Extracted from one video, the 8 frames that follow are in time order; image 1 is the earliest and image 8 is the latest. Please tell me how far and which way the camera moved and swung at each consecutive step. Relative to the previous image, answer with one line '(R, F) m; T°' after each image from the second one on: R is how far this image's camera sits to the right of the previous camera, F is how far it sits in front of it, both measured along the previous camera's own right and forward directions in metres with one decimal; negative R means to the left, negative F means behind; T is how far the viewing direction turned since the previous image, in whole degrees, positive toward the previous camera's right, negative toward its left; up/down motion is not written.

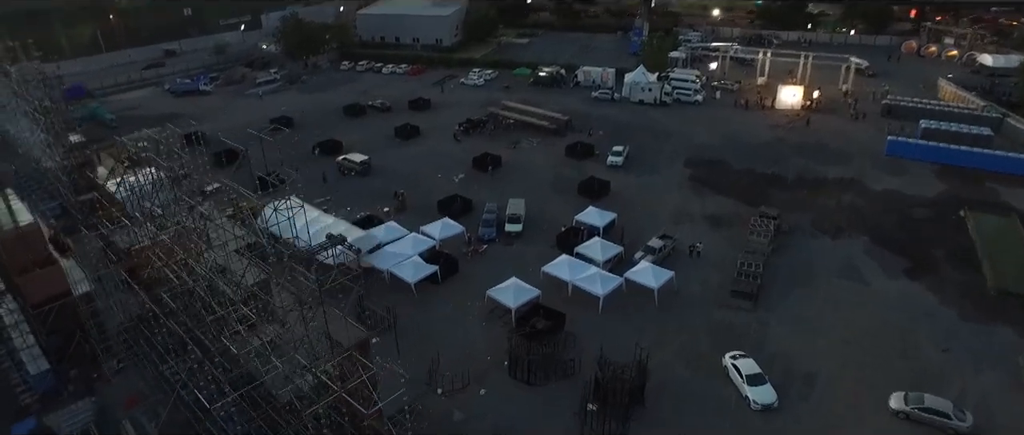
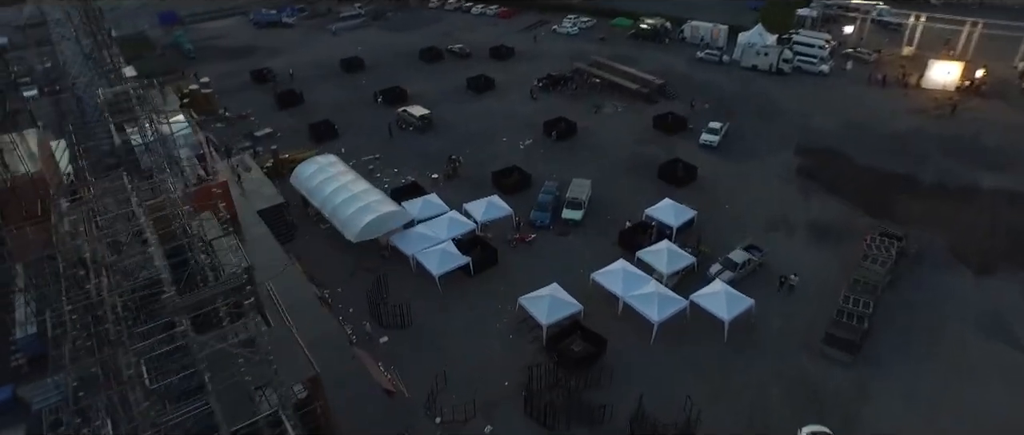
(+2.1, +5.5) m; -9°
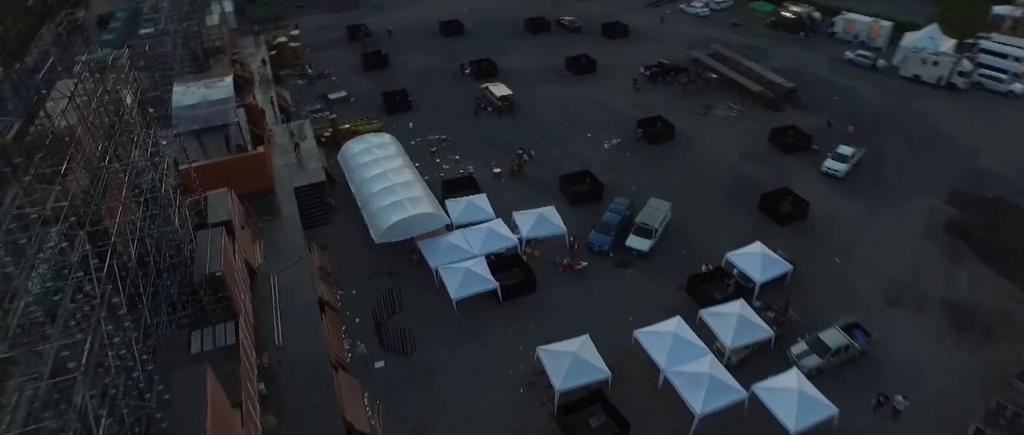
(+2.8, +4.8) m; -11°
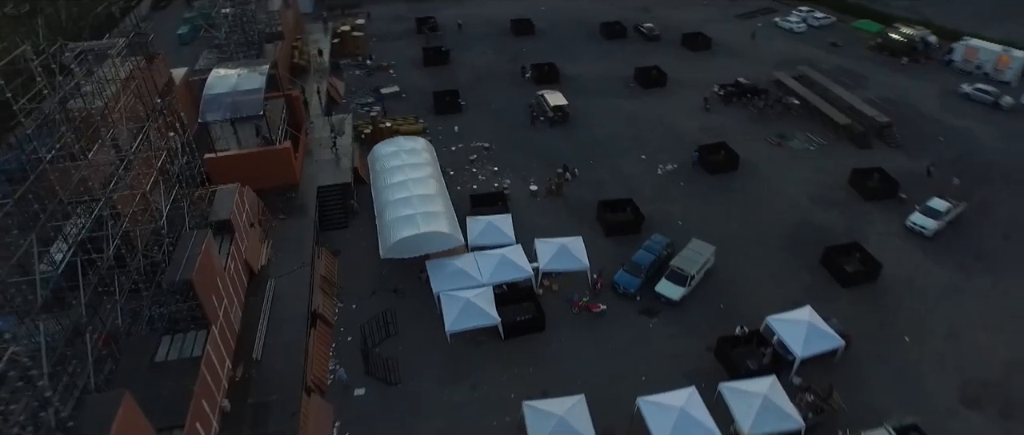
(+2.5, +2.4) m; -8°
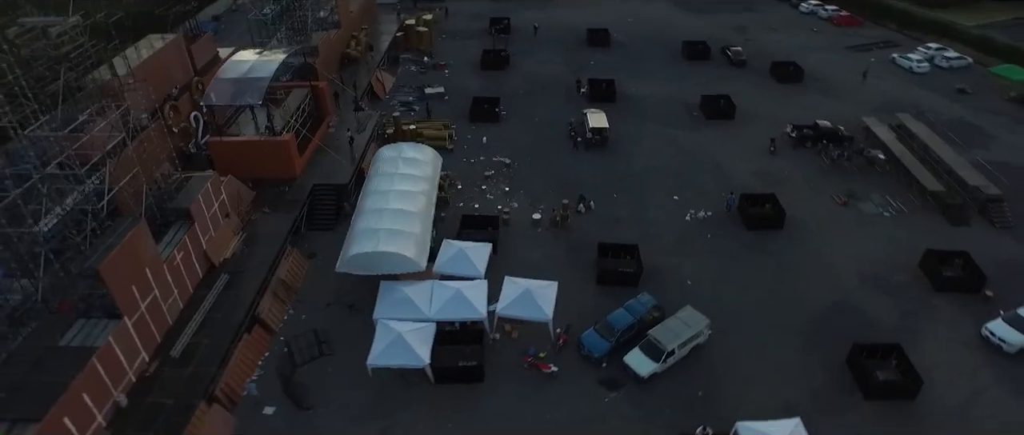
(+5.3, +3.0) m; -11°
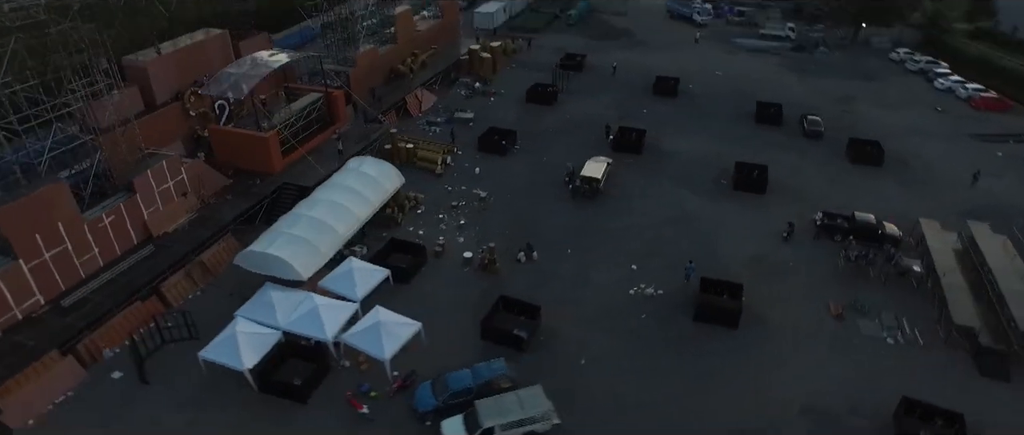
(+10.1, +2.9) m; -16°
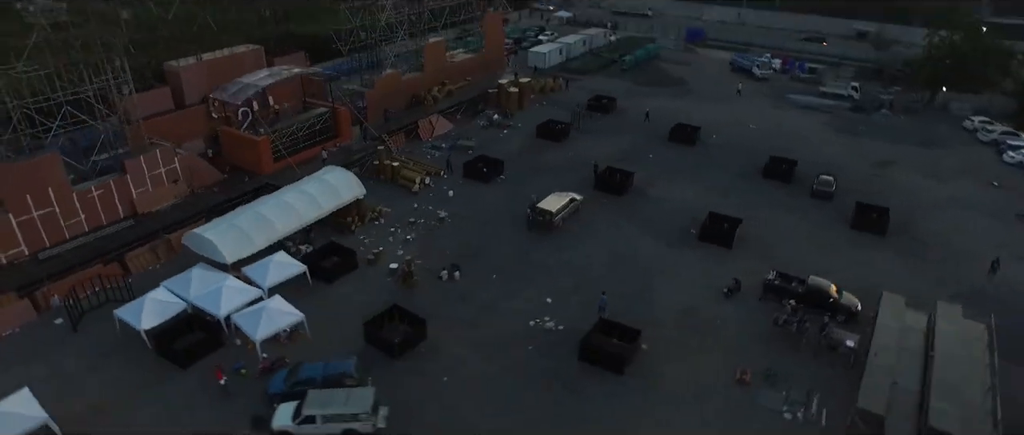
(+8.6, +0.4) m; -12°
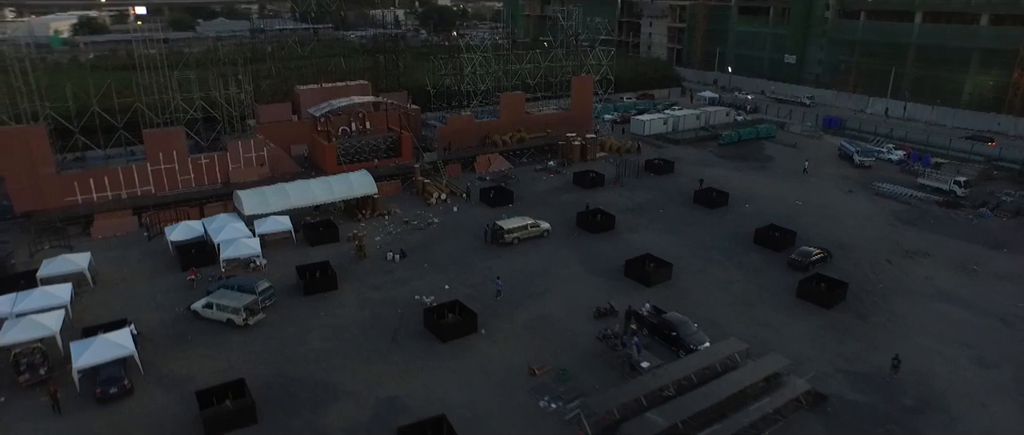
(+15.6, -1.6) m; -23°
